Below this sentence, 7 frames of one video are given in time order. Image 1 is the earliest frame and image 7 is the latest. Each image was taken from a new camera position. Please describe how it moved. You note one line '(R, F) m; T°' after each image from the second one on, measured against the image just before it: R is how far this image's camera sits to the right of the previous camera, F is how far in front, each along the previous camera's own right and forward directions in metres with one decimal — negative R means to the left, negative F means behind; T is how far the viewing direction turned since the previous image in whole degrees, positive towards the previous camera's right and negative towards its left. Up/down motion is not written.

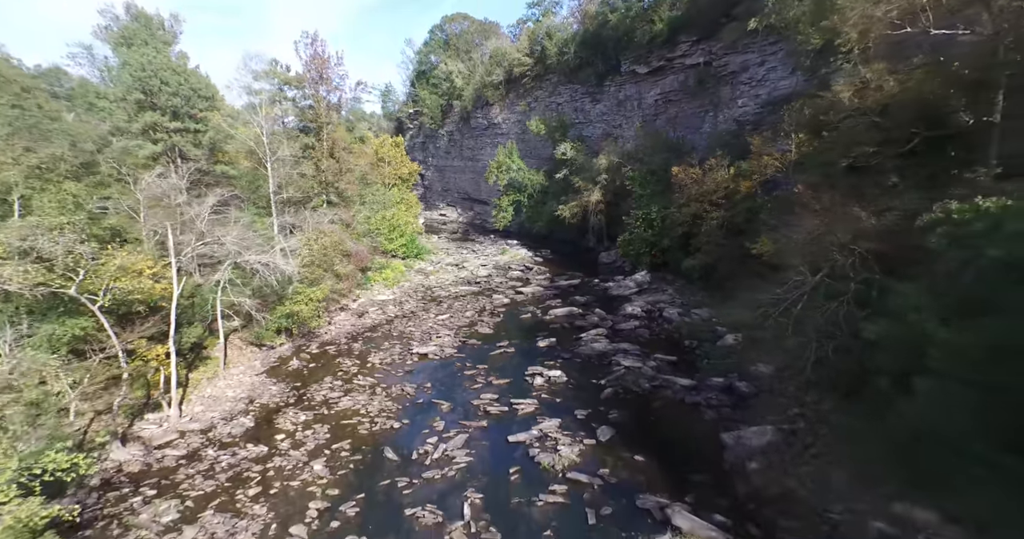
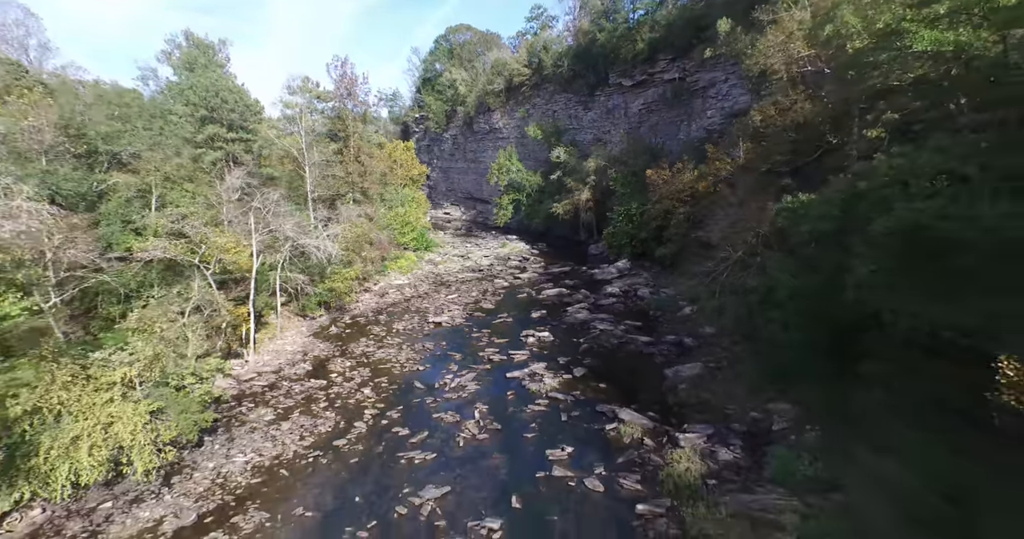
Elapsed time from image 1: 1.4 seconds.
(+0.1, -3.6) m; 0°
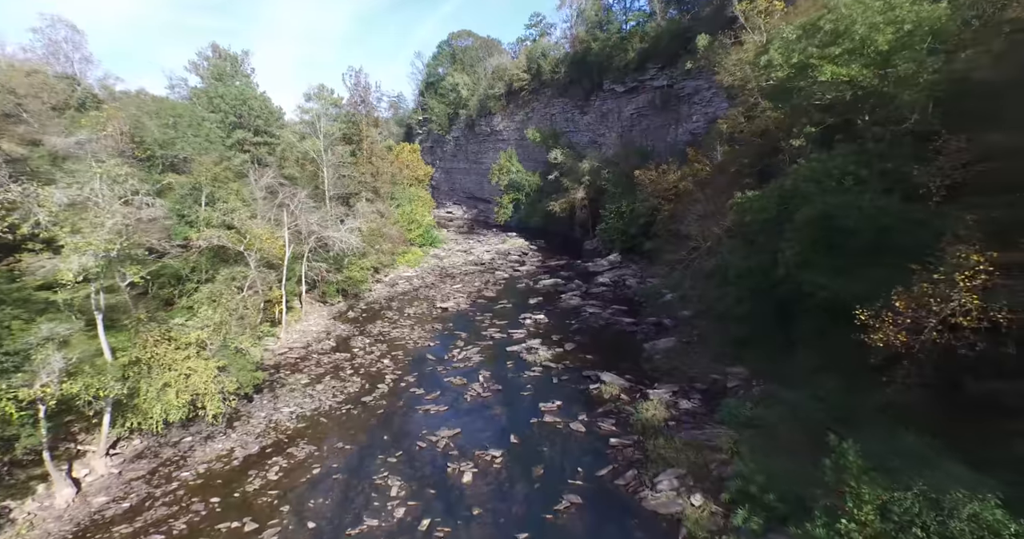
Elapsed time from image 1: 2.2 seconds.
(0.0, -2.2) m; 0°
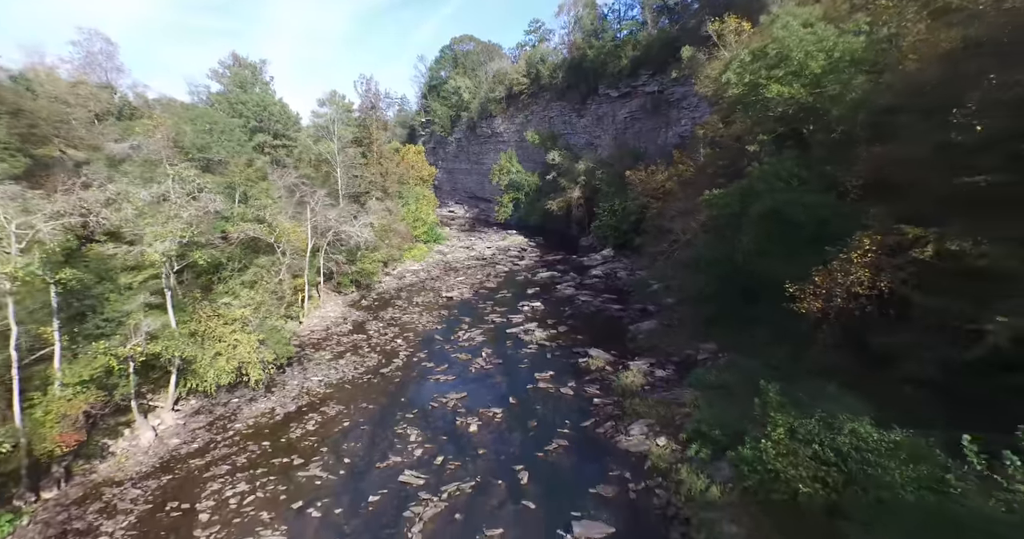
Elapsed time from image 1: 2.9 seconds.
(0.0, -1.9) m; 0°
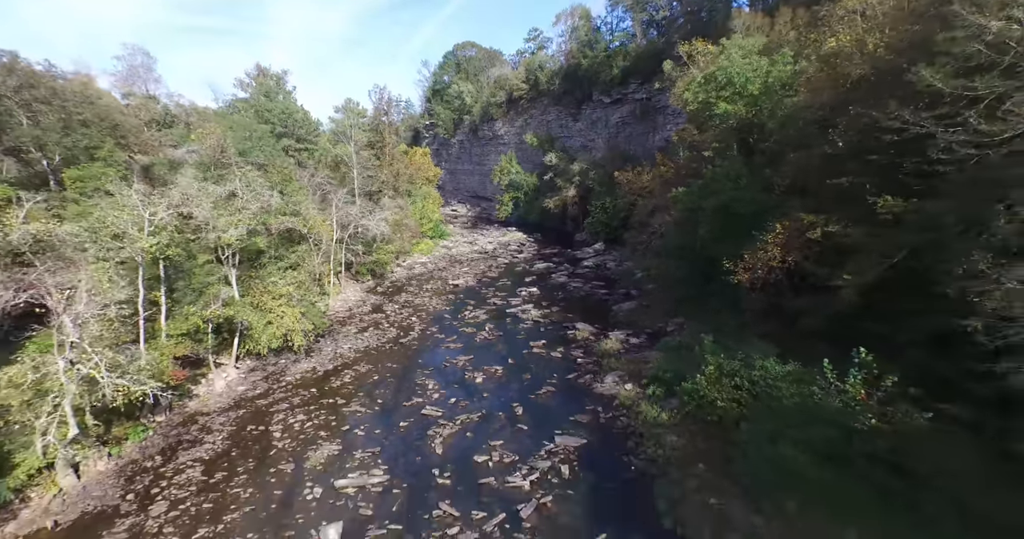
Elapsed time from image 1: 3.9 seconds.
(+0.1, -2.8) m; 0°
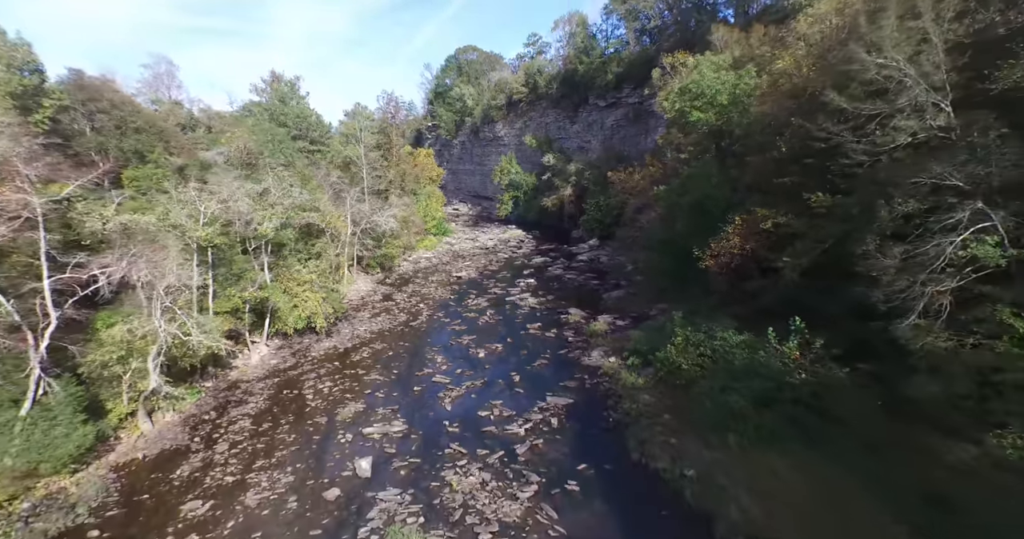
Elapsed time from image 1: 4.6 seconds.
(+0.1, -1.9) m; 0°
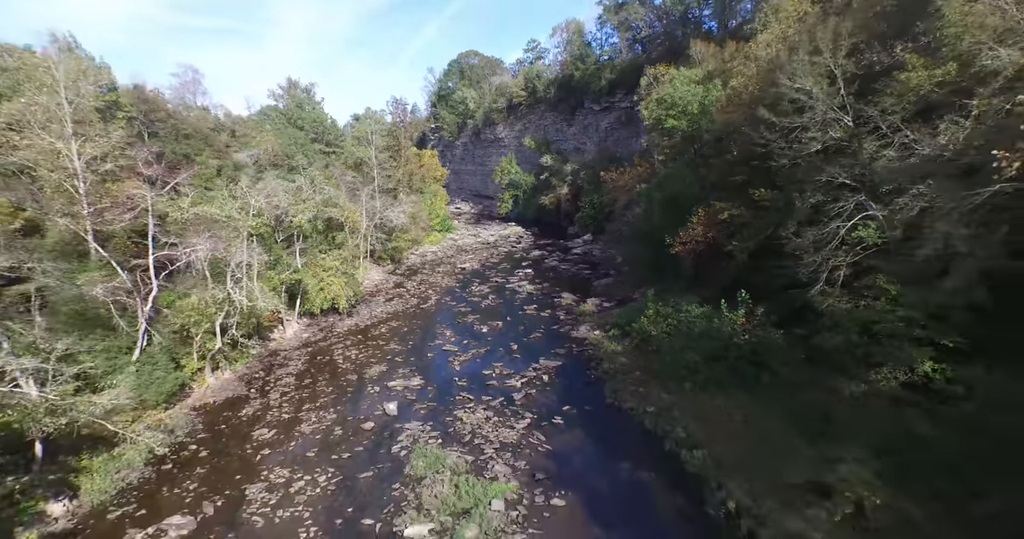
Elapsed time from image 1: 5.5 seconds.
(+0.1, -2.5) m; 0°
